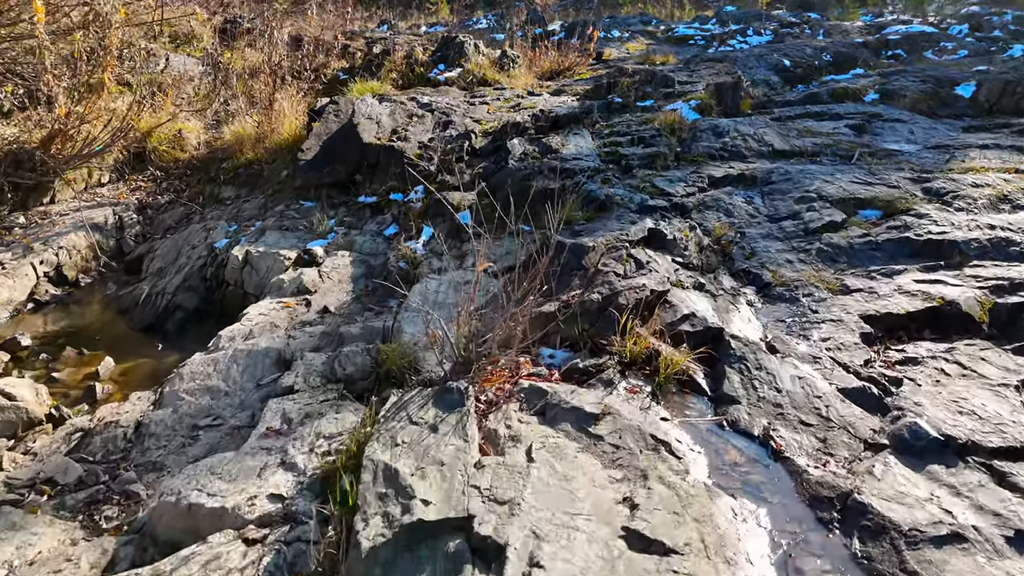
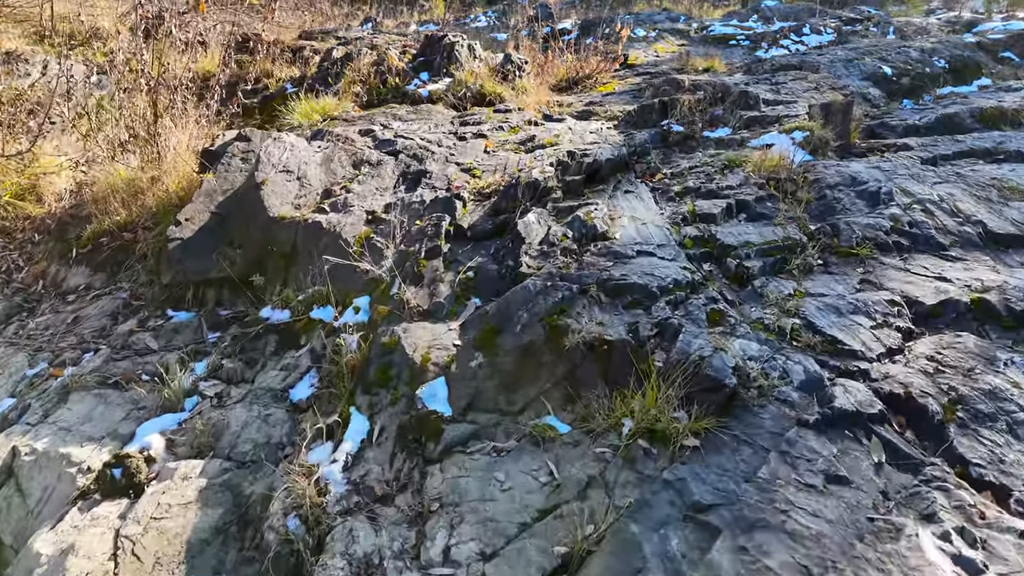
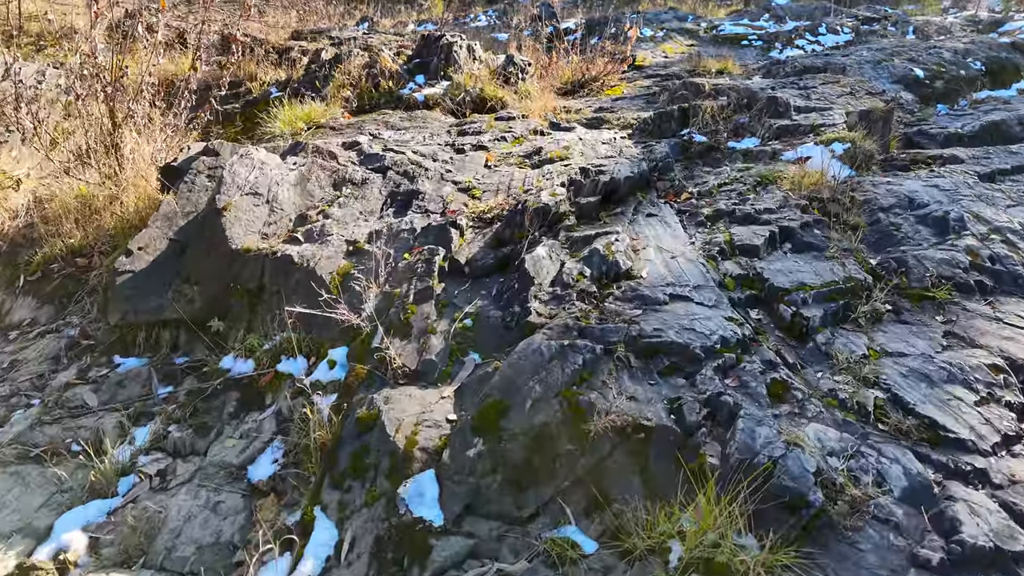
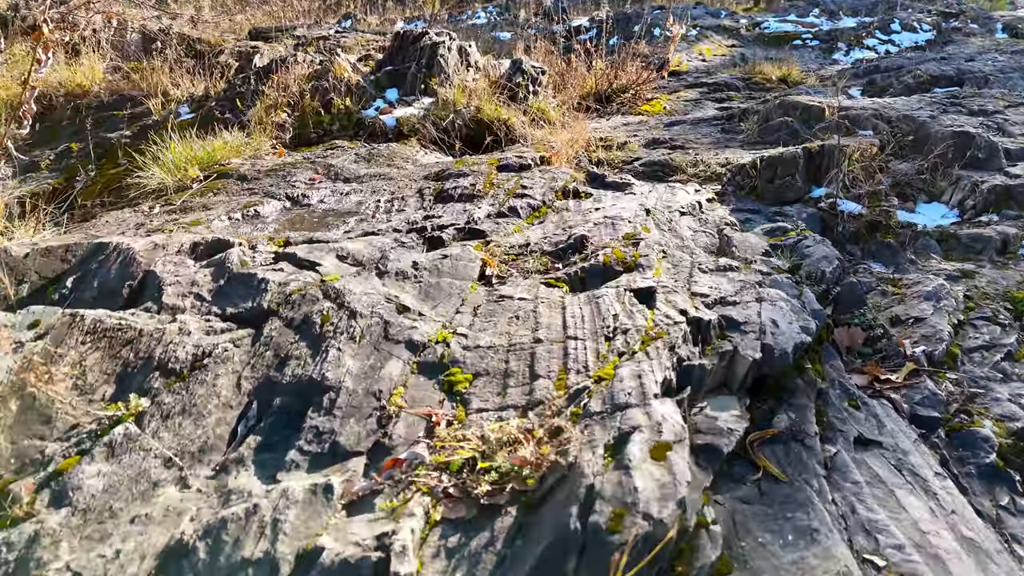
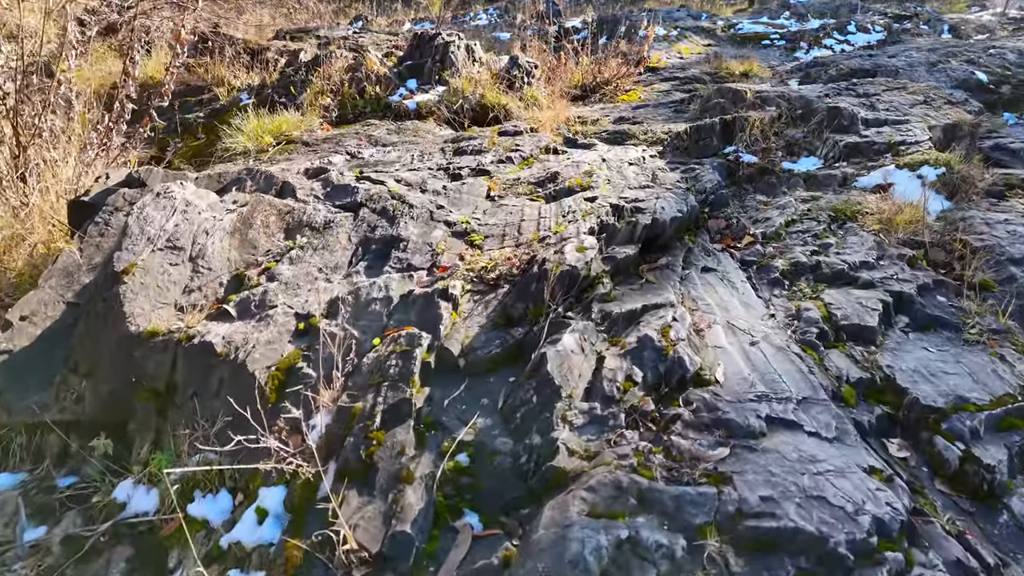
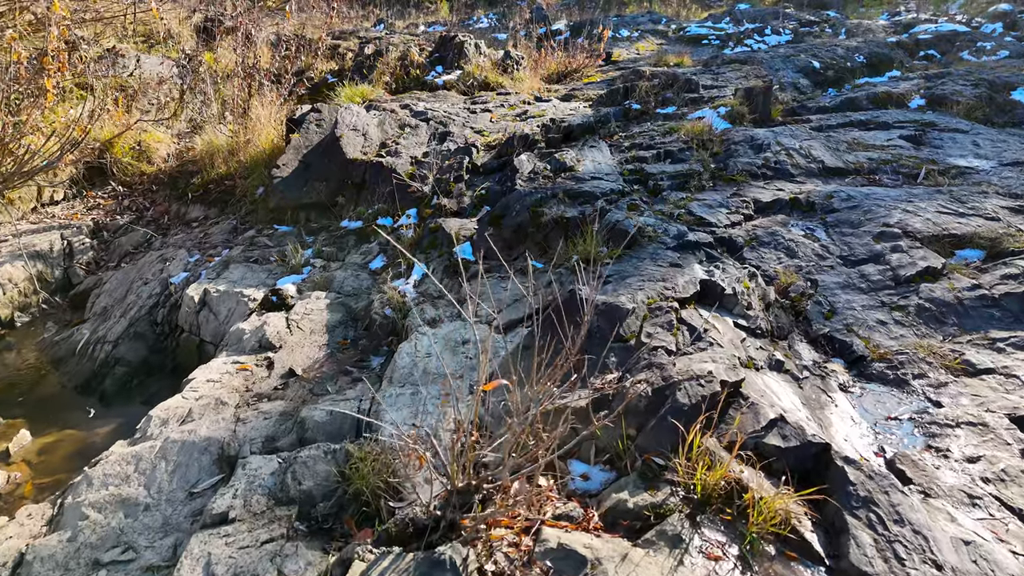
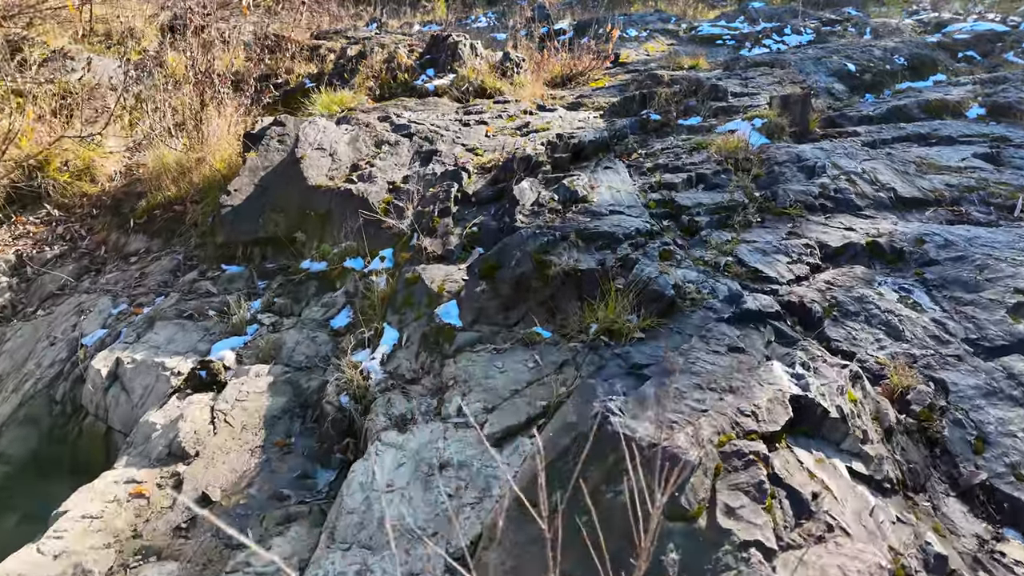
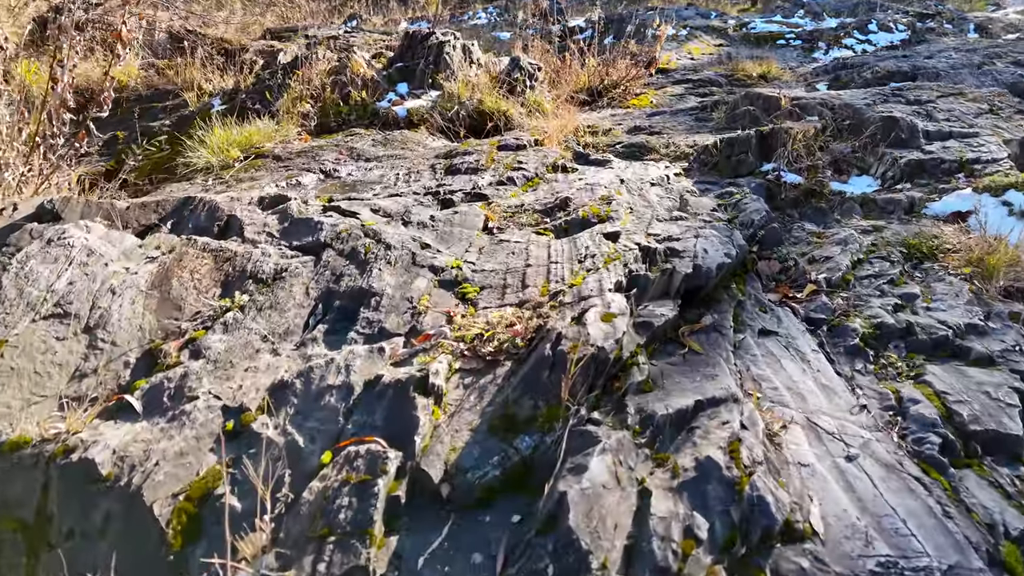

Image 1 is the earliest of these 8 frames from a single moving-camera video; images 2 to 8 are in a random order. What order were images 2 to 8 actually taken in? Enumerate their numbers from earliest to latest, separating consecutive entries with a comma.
6, 7, 2, 3, 5, 8, 4
